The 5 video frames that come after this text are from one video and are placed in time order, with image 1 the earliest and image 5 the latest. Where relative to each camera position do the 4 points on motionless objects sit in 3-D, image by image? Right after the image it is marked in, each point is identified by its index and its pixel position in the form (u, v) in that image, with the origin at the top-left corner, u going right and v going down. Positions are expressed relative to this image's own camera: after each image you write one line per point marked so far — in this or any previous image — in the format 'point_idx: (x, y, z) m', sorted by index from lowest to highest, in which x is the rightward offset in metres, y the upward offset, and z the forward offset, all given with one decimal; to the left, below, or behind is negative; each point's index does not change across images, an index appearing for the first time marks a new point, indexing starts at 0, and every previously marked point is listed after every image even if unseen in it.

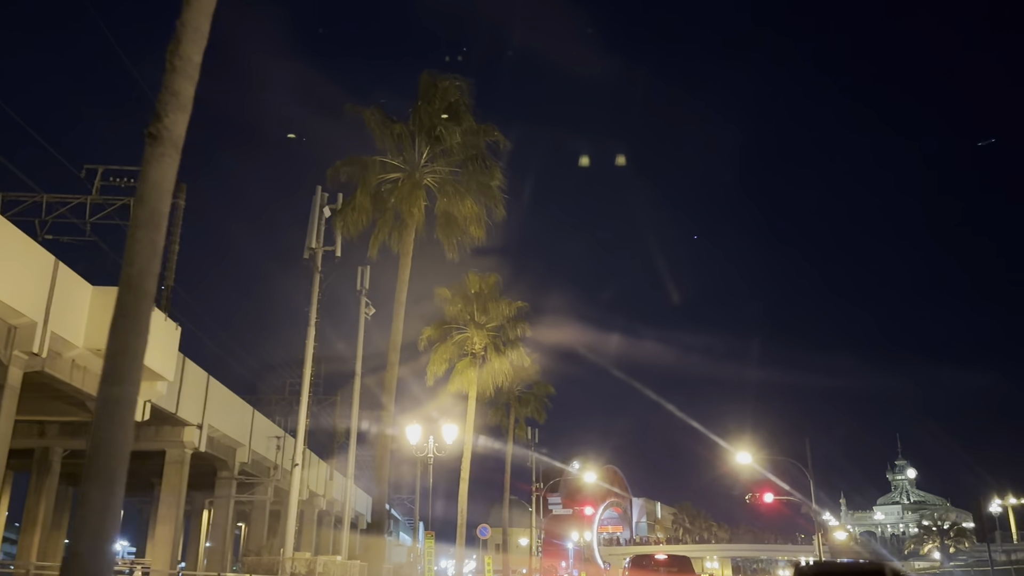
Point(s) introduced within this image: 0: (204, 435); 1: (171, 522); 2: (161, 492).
0: (-7.0, -3.3, +19.9) m
1: (-7.7, -5.3, +19.9) m
2: (-8.0, -4.6, +20.0) m
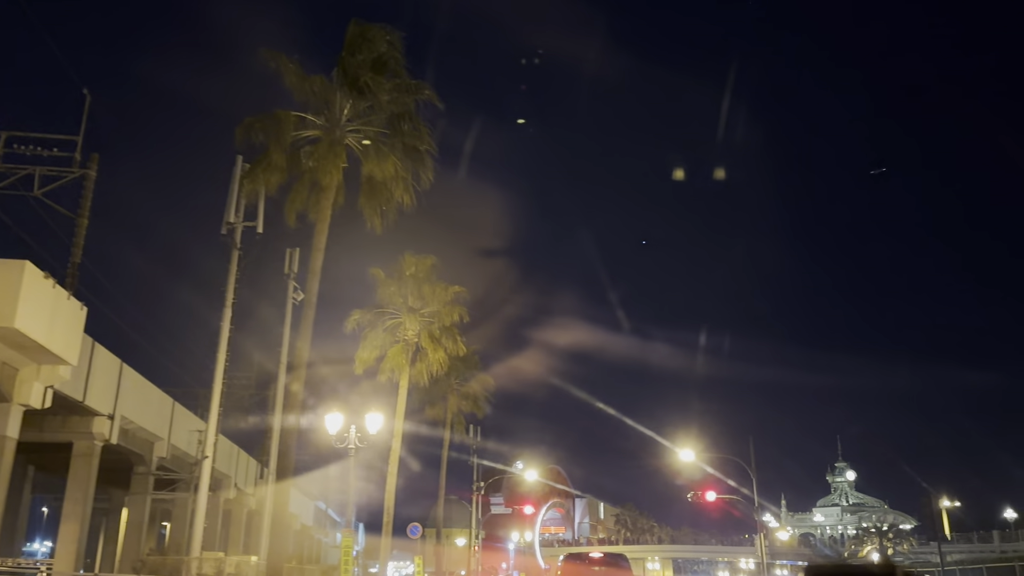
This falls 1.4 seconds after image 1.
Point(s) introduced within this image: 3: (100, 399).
0: (-8.3, -2.9, +18.6) m
1: (-9.1, -4.9, +18.6) m
2: (-9.3, -4.2, +18.7) m
3: (-8.2, -2.2, +17.6) m
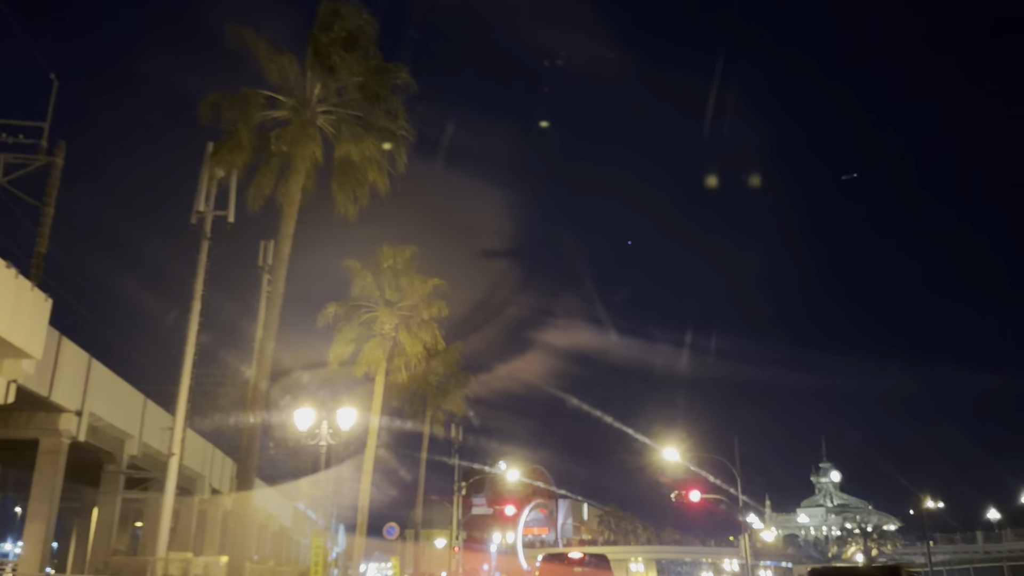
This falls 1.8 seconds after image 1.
0: (-8.7, -2.8, +18.1) m
1: (-9.5, -4.7, +18.1) m
2: (-9.7, -4.1, +18.1) m
3: (-8.6, -2.1, +17.1) m
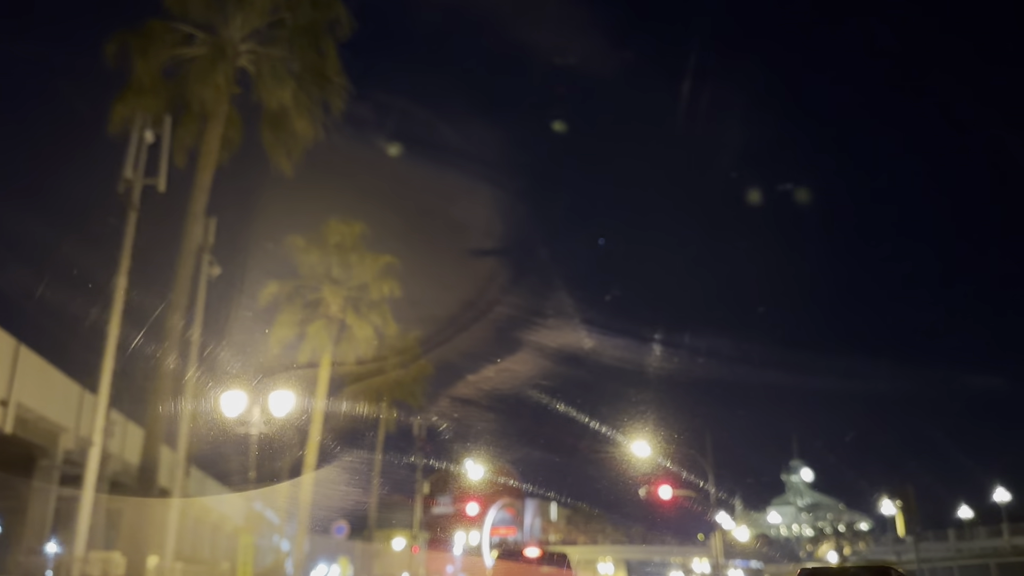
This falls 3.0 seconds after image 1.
0: (-9.4, -2.5, +16.9) m
1: (-10.3, -4.4, +16.9) m
2: (-10.5, -3.7, +16.9) m
3: (-9.3, -1.7, +15.9) m
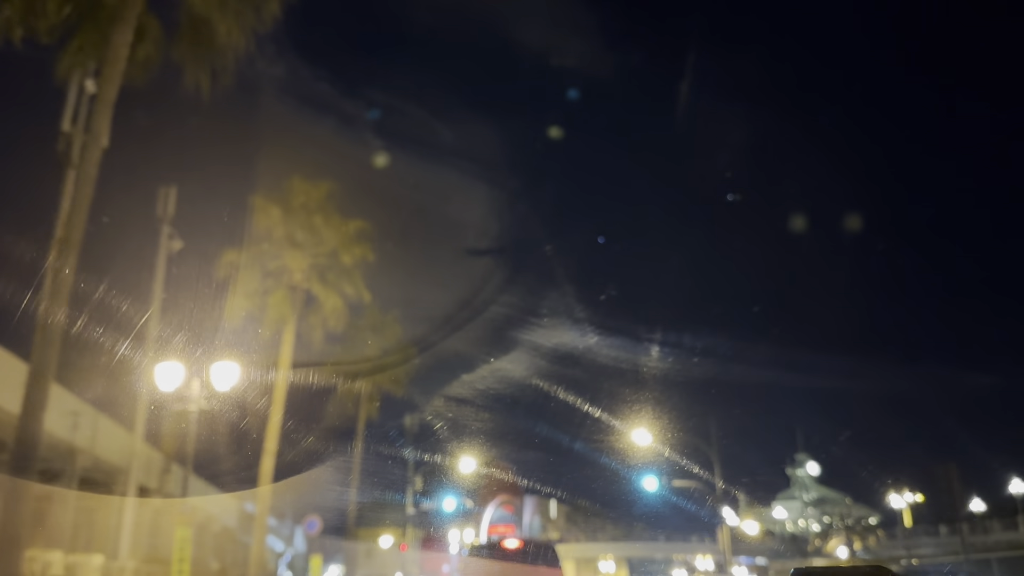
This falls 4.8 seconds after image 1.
0: (-9.6, -2.1, +15.8) m
1: (-10.4, -4.1, +15.7) m
2: (-10.6, -3.4, +15.8) m
3: (-9.5, -1.4, +14.8) m
